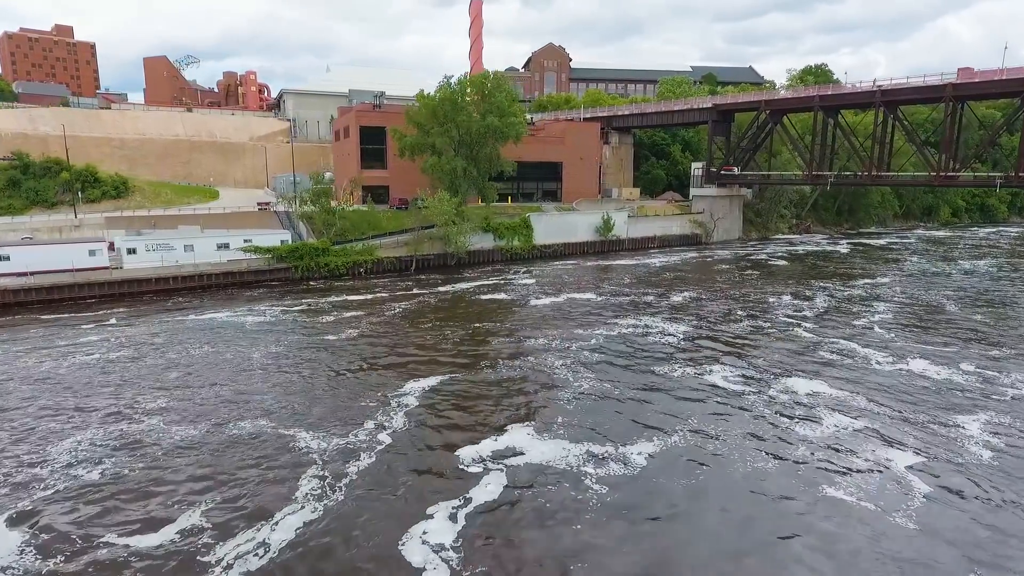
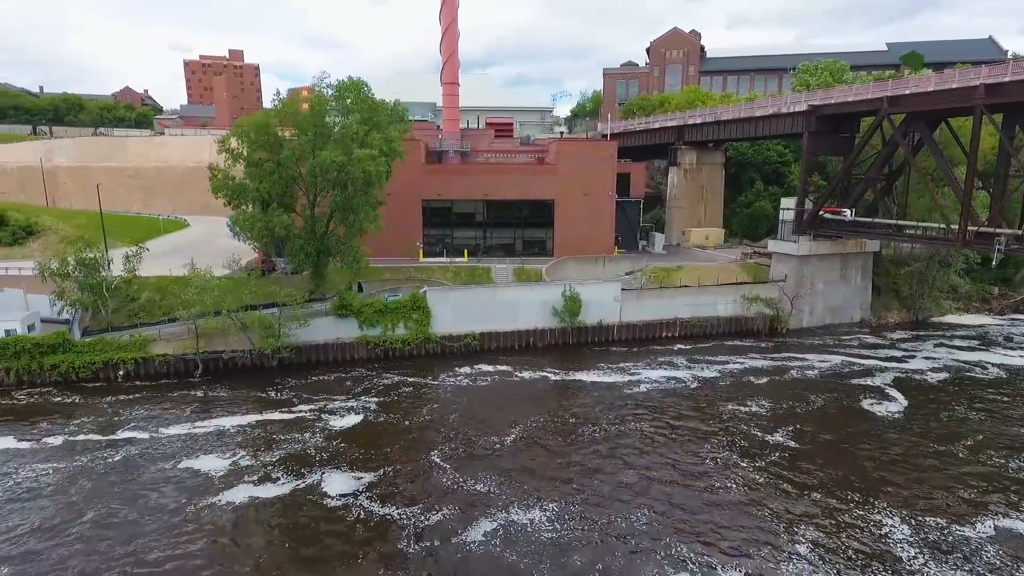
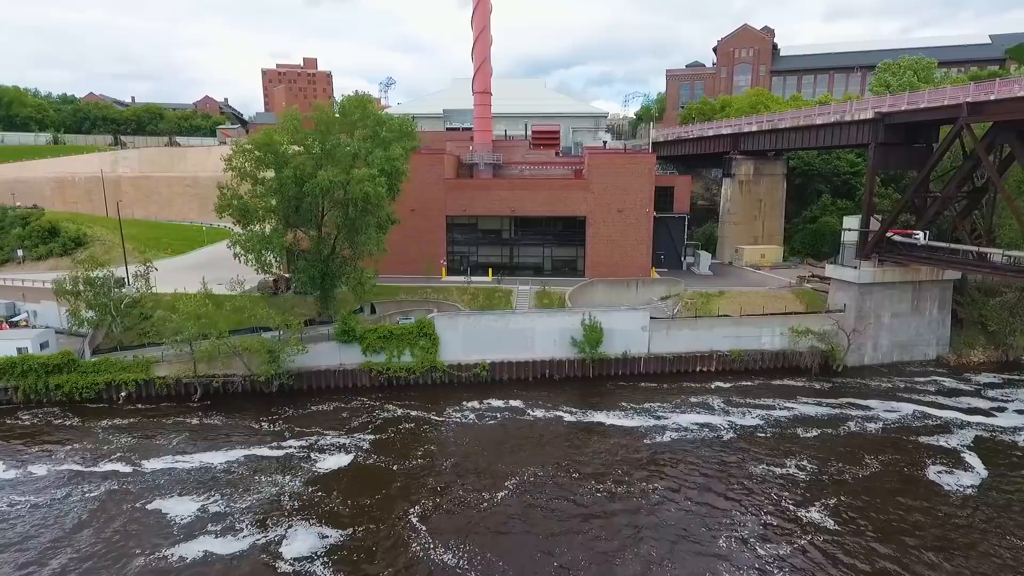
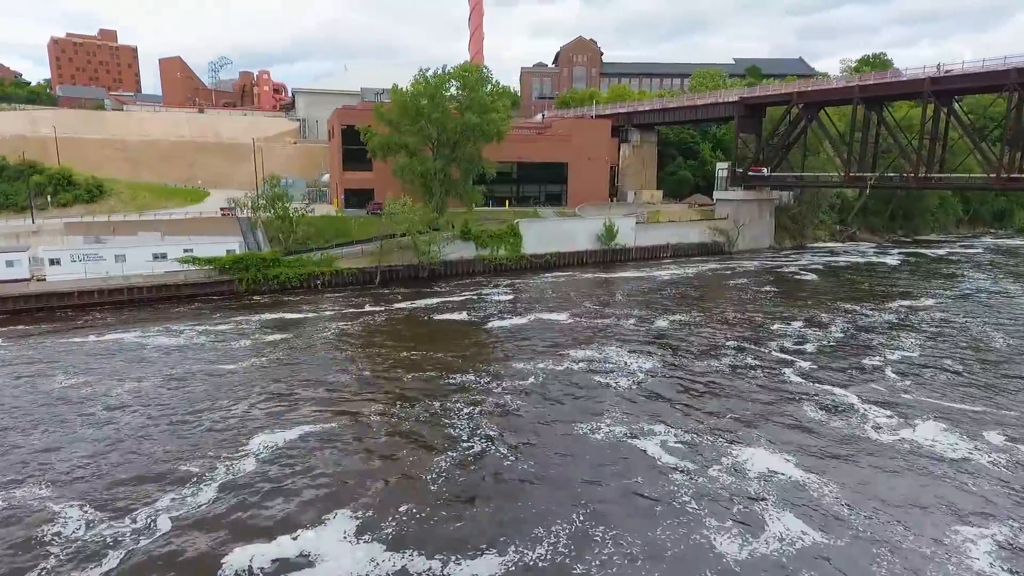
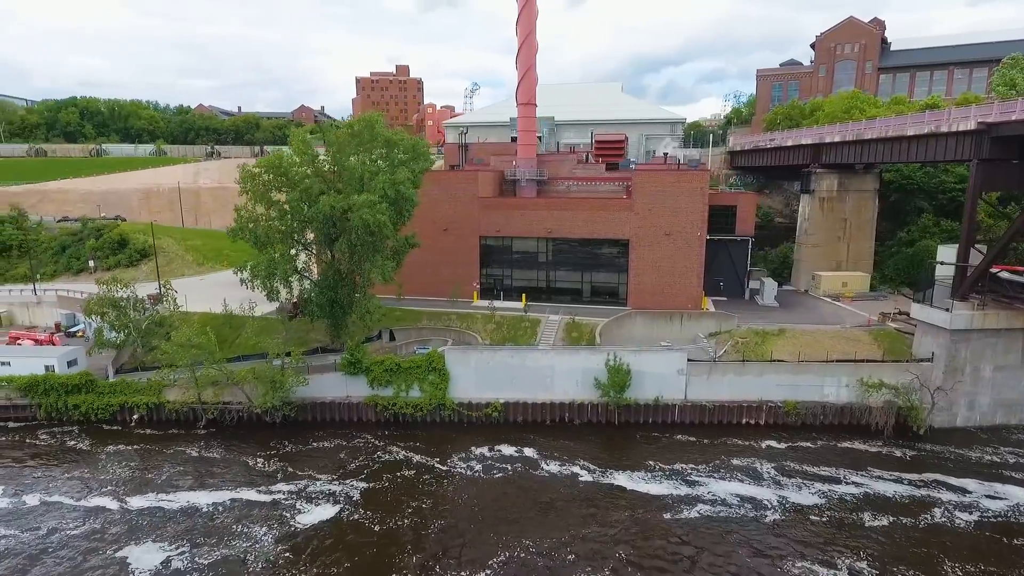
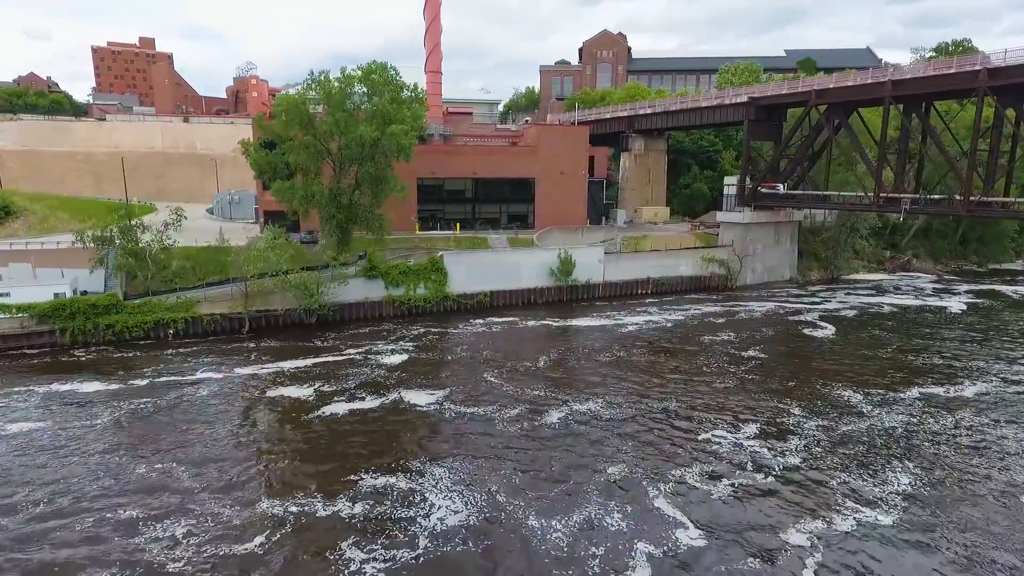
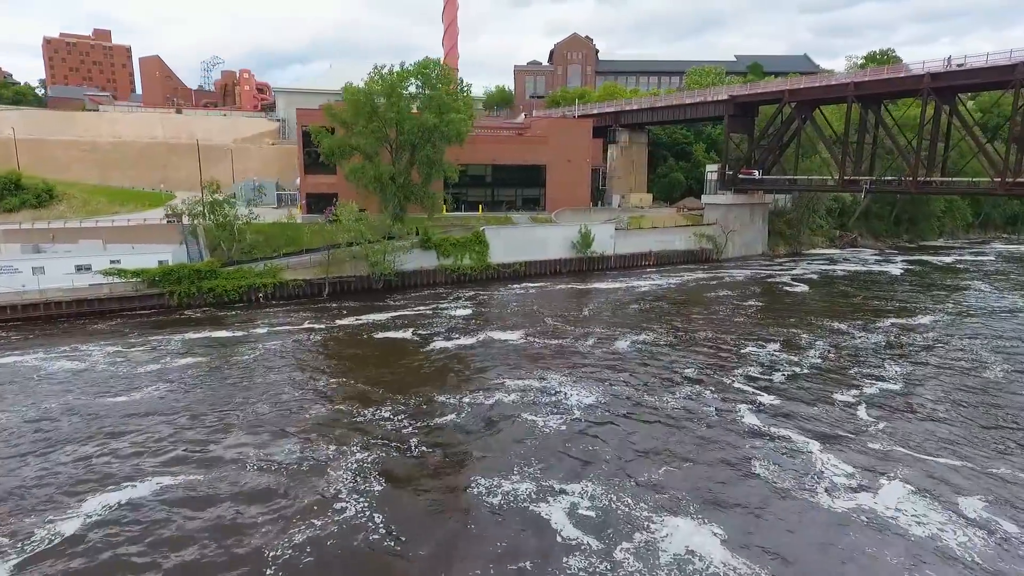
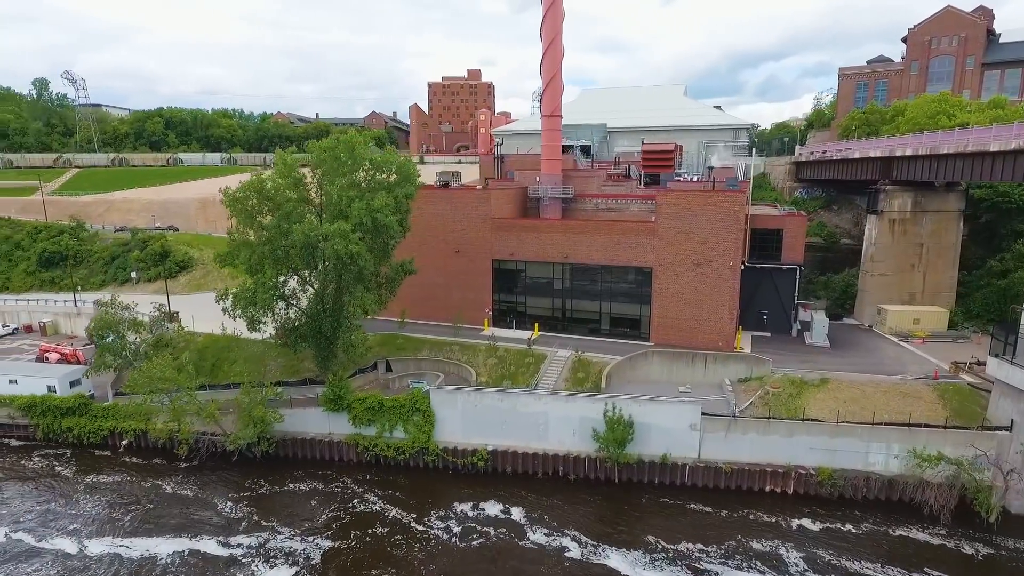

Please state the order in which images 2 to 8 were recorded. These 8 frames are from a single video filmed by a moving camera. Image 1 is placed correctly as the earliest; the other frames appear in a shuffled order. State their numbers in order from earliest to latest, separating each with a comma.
4, 7, 6, 2, 3, 5, 8
